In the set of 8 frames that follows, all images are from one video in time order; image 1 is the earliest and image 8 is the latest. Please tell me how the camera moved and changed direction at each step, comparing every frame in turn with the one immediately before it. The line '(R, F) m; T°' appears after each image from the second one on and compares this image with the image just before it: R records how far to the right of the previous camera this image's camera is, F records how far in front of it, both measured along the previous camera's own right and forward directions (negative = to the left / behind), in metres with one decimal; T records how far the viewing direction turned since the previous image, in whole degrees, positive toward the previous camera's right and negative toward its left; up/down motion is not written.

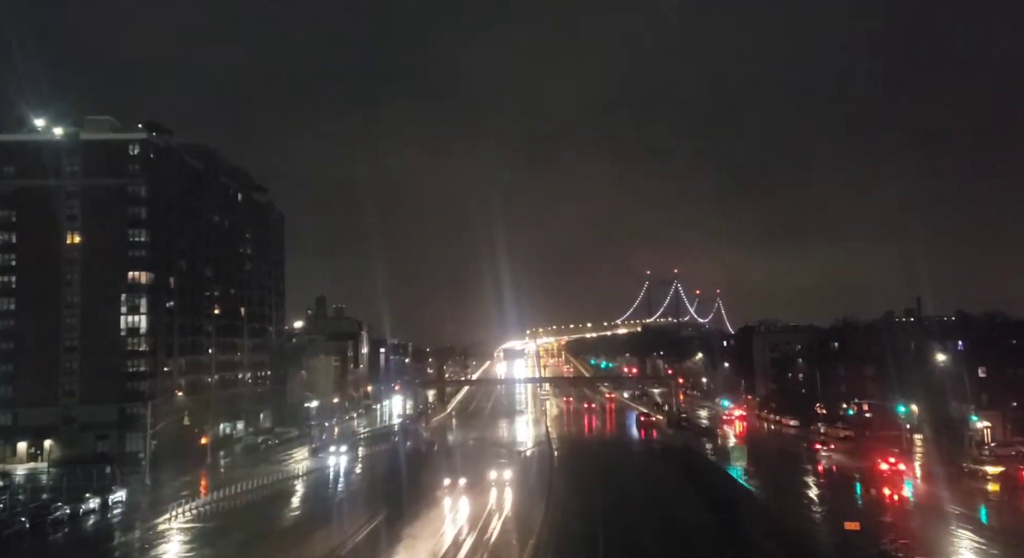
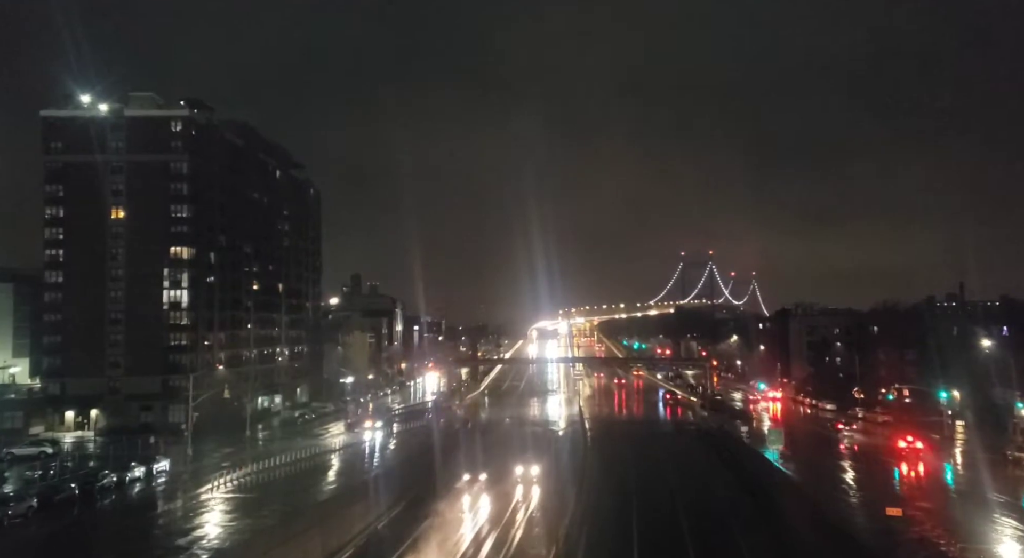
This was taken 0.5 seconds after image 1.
(-0.1, +0.2) m; -3°
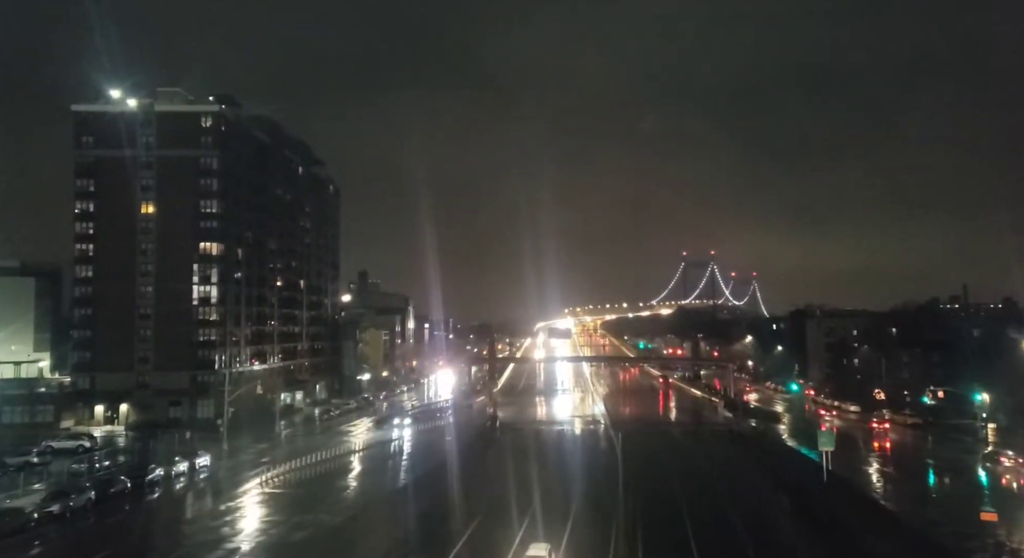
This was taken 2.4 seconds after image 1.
(-1.4, 0.0) m; 0°
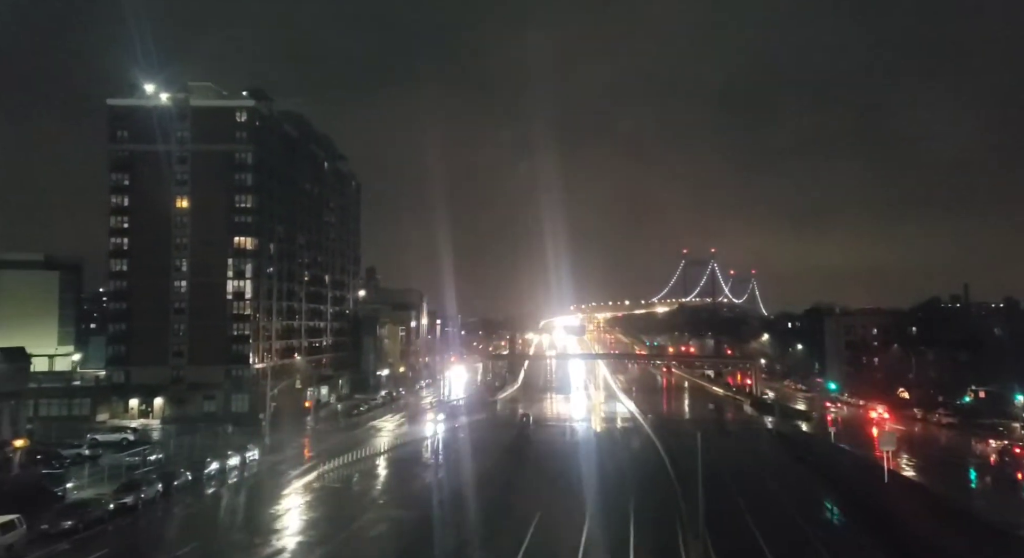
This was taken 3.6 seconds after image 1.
(-1.7, 0.0) m; 0°
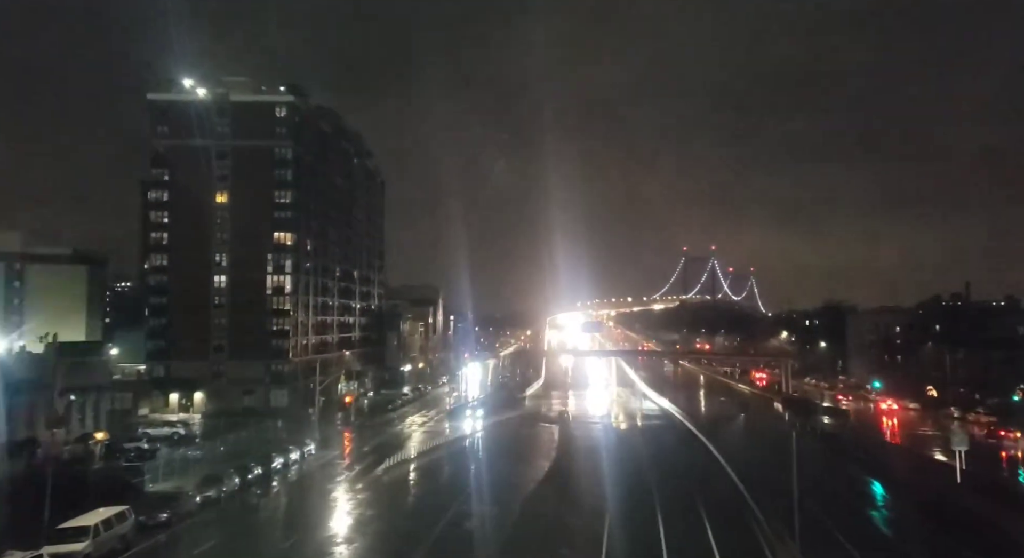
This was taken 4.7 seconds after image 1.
(-2.0, 0.0) m; 0°
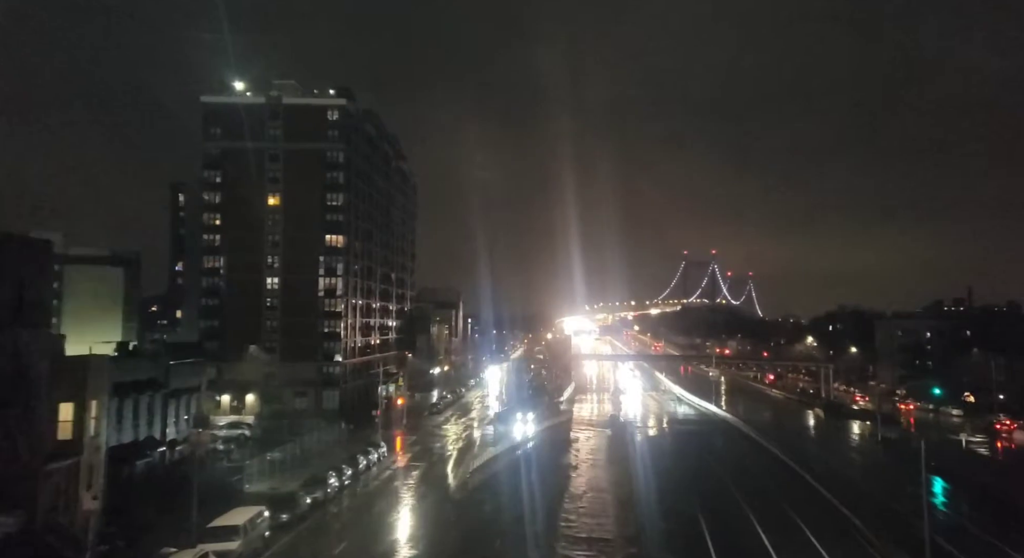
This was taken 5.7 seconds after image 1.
(-2.5, -0.1) m; 0°
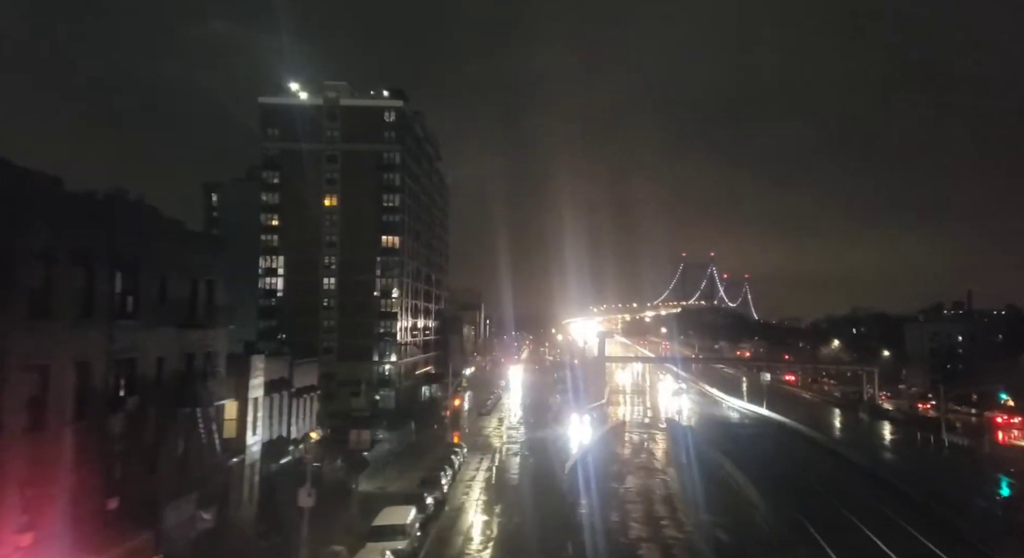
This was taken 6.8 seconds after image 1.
(-2.9, -0.1) m; 0°
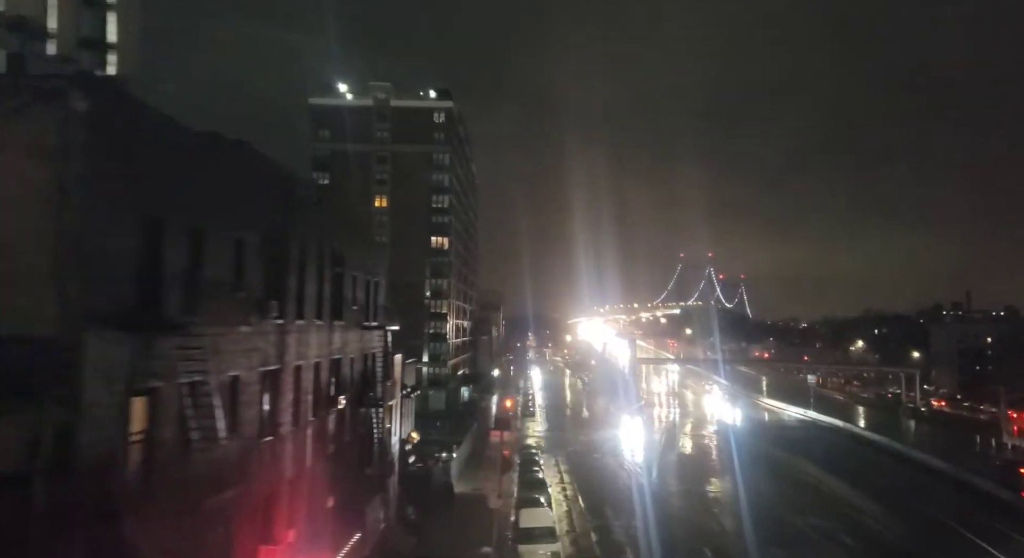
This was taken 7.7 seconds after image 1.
(-2.6, -0.1) m; 0°
